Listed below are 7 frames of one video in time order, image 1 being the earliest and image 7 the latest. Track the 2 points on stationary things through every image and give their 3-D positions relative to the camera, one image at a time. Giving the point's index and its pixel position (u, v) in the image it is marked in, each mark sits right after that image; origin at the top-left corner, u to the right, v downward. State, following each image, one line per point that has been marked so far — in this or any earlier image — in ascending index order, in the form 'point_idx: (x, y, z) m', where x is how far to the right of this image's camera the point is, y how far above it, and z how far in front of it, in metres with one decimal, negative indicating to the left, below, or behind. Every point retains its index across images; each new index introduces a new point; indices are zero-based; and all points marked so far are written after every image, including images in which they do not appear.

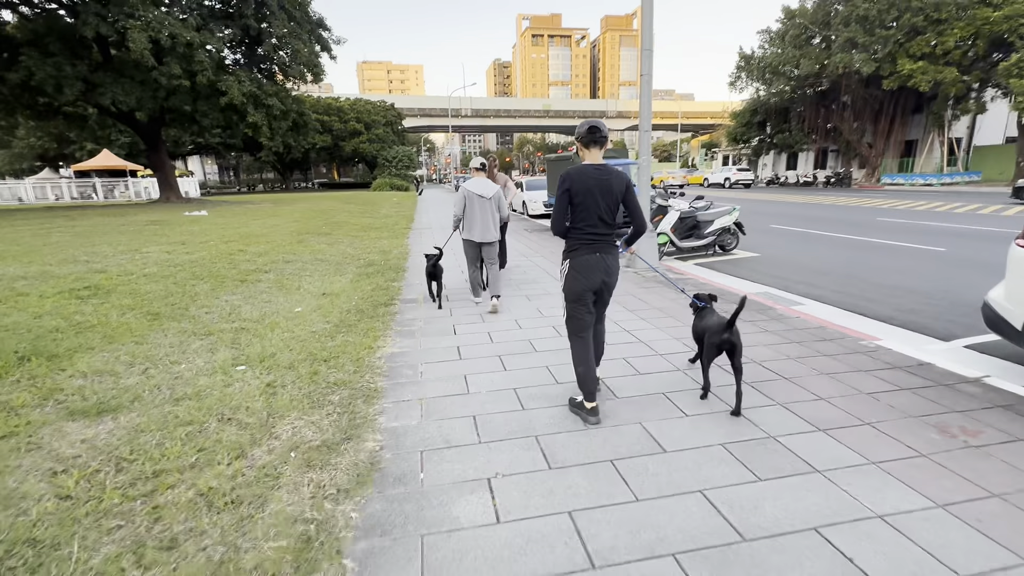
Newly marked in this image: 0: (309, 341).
0: (-2.1, -0.6, +4.9) m
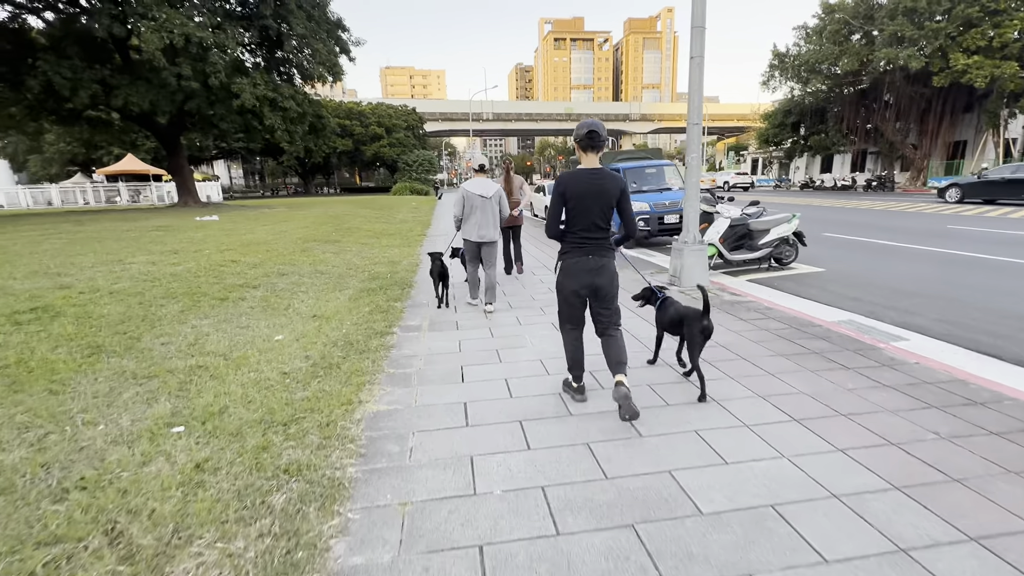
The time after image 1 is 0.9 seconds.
0: (-1.9, -0.8, +3.8) m
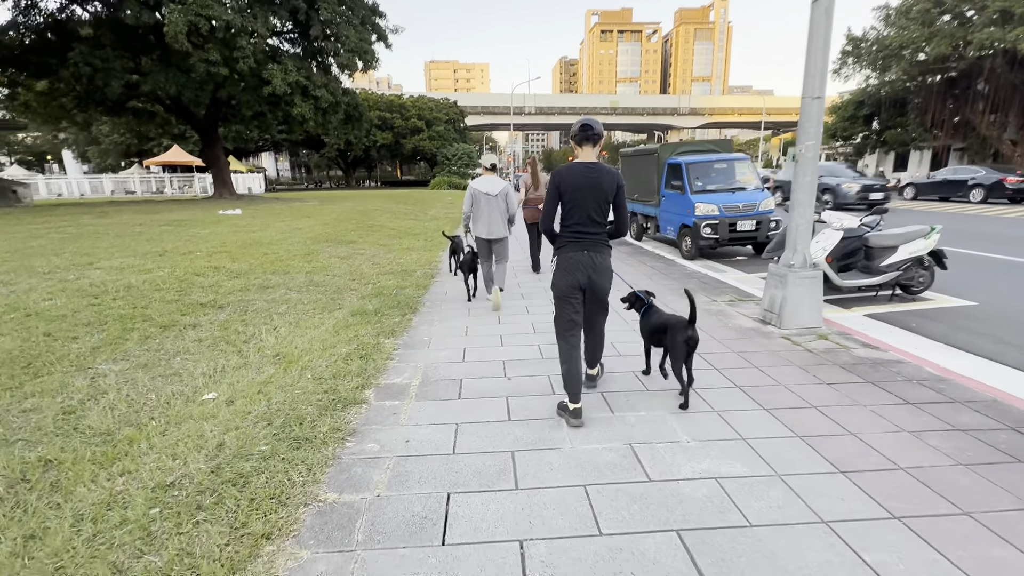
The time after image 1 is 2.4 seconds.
0: (-1.8, -1.2, +2.2) m
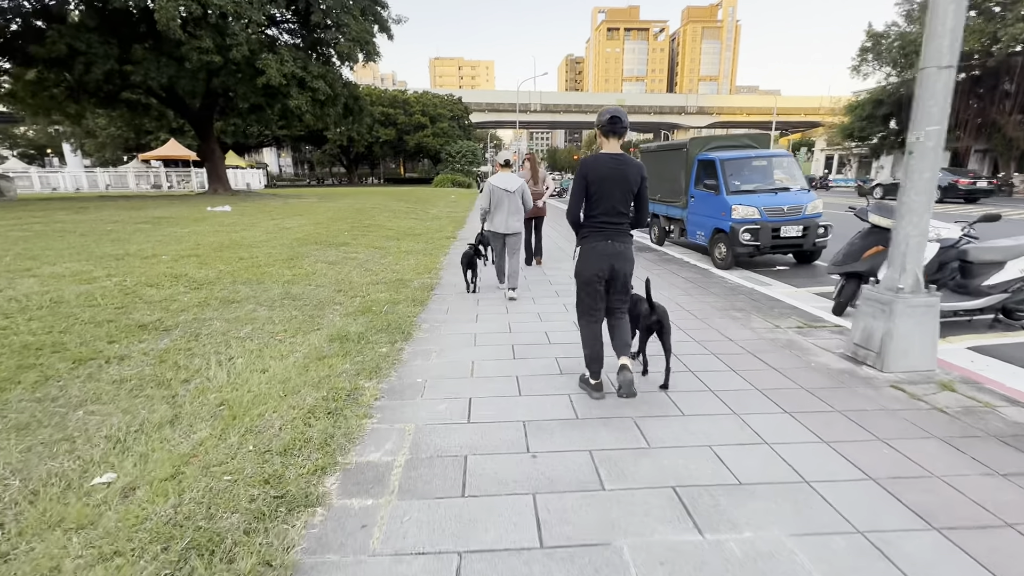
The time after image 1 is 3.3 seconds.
0: (-1.7, -1.4, +1.1) m
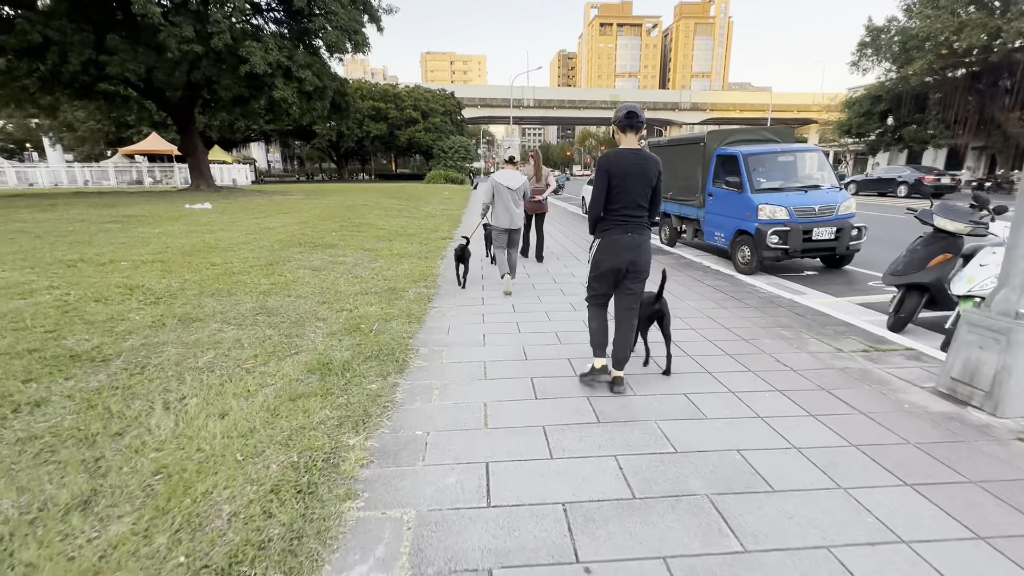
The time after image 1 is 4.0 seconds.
0: (-1.5, -1.6, +0.2) m
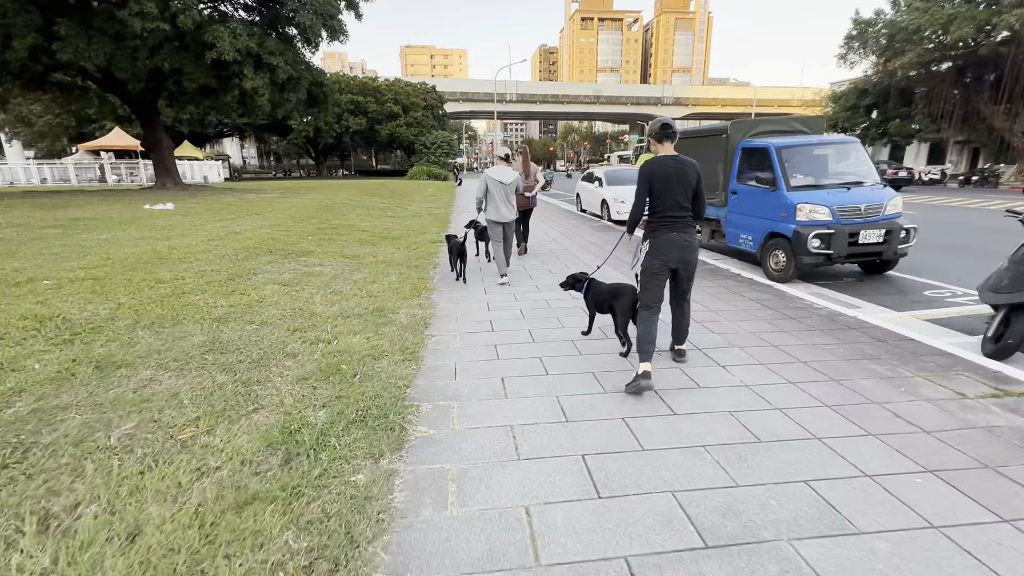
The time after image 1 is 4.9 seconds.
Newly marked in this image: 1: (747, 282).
0: (-1.1, -1.8, -0.9) m
1: (+3.5, +0.1, +6.9) m
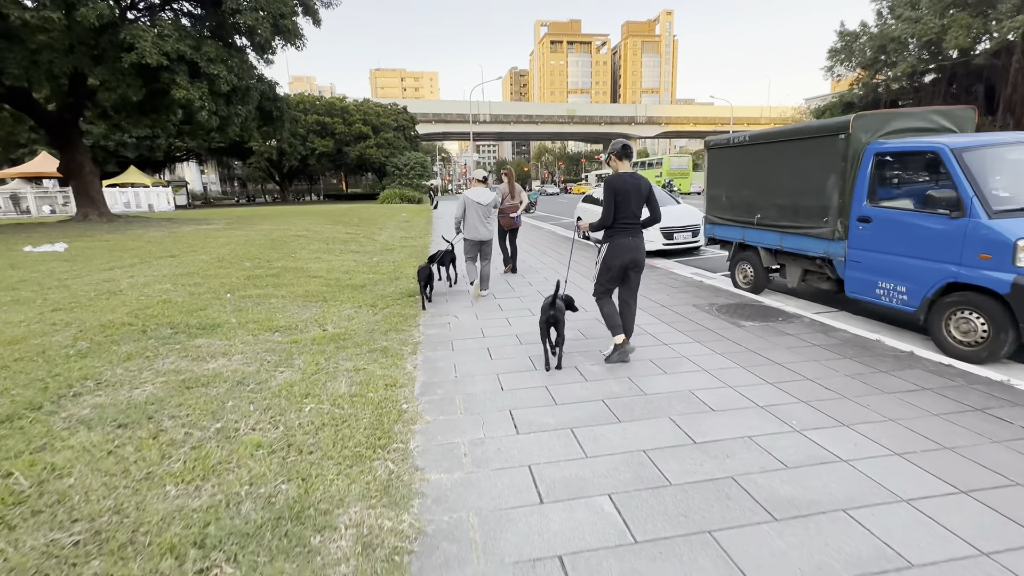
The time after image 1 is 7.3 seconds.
0: (-0.3, -2.5, -3.9) m
1: (+3.8, -0.7, +4.1) m
